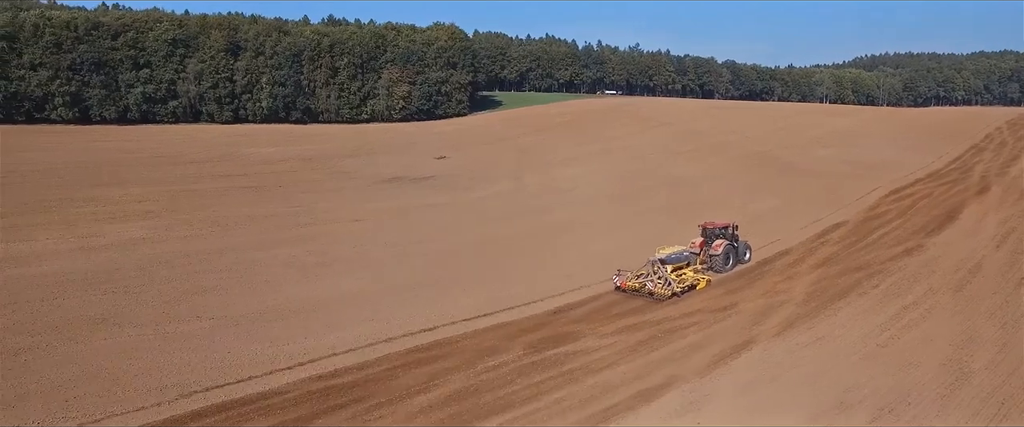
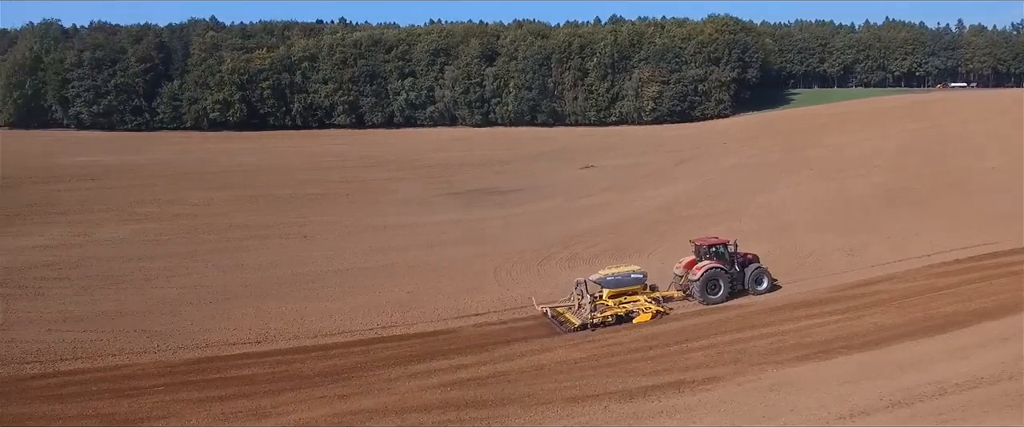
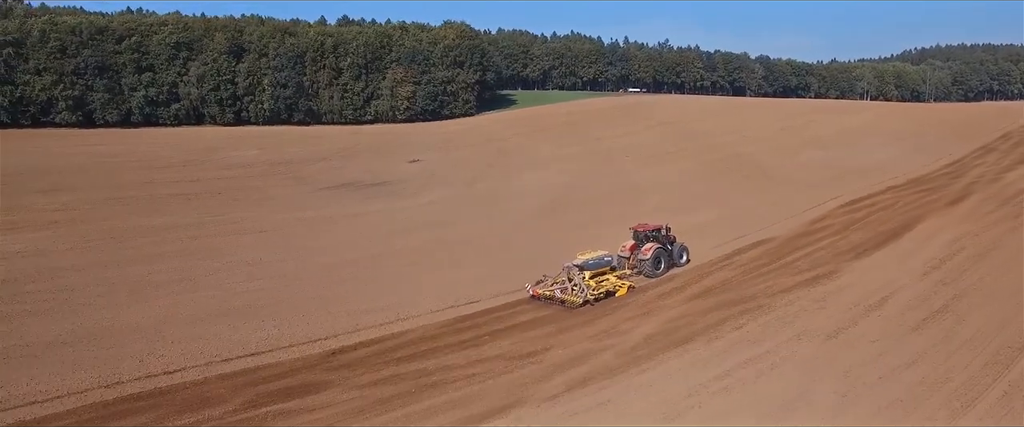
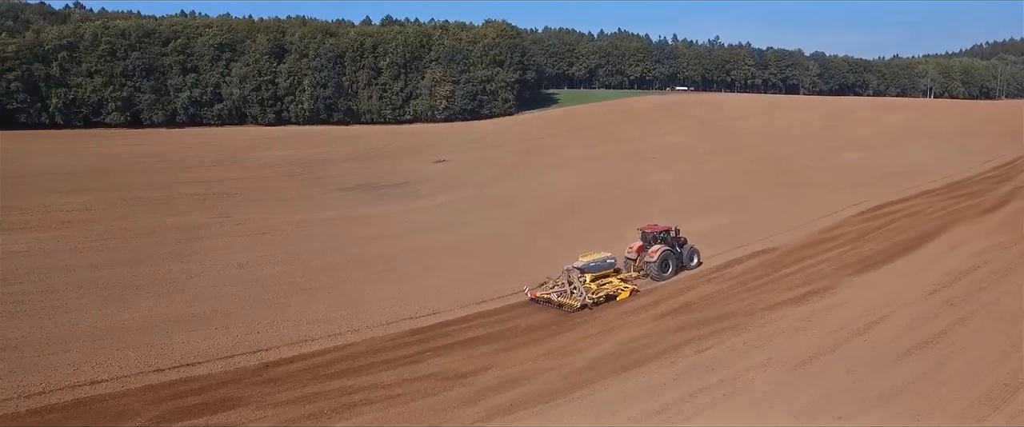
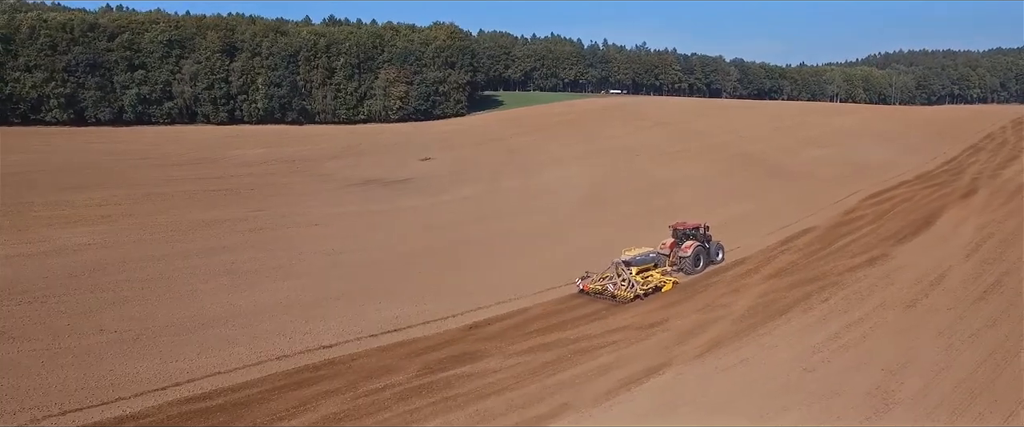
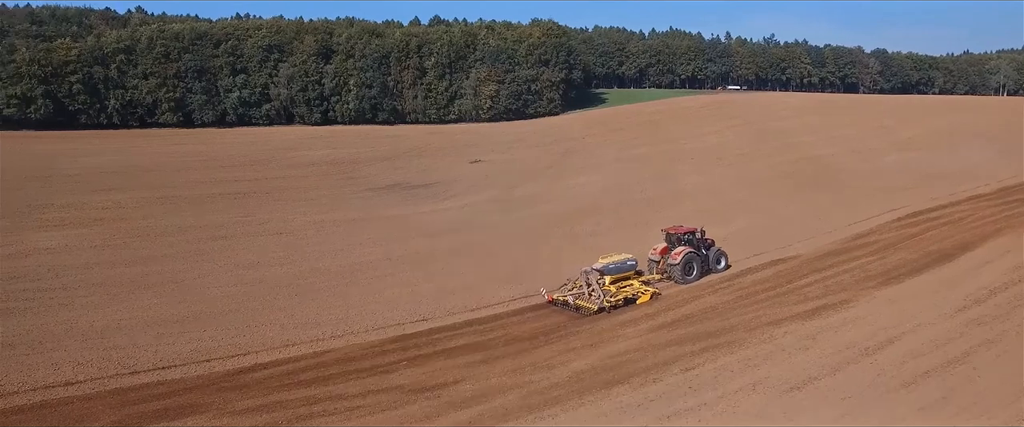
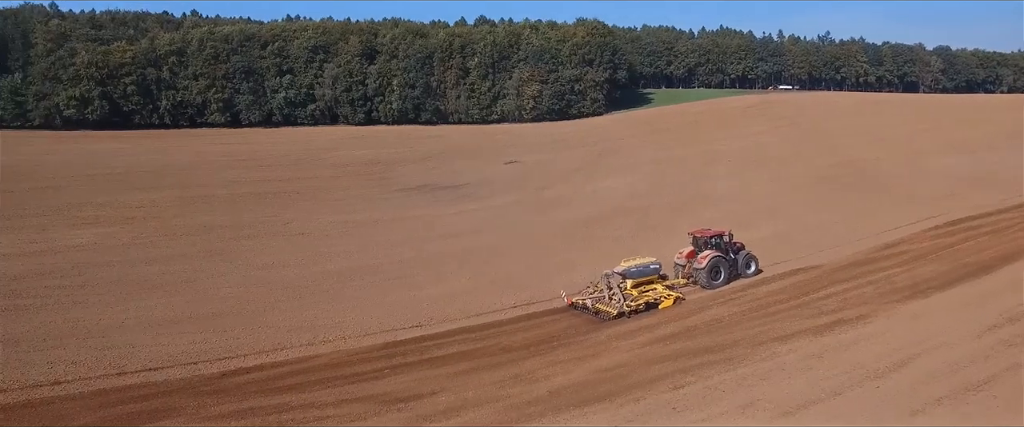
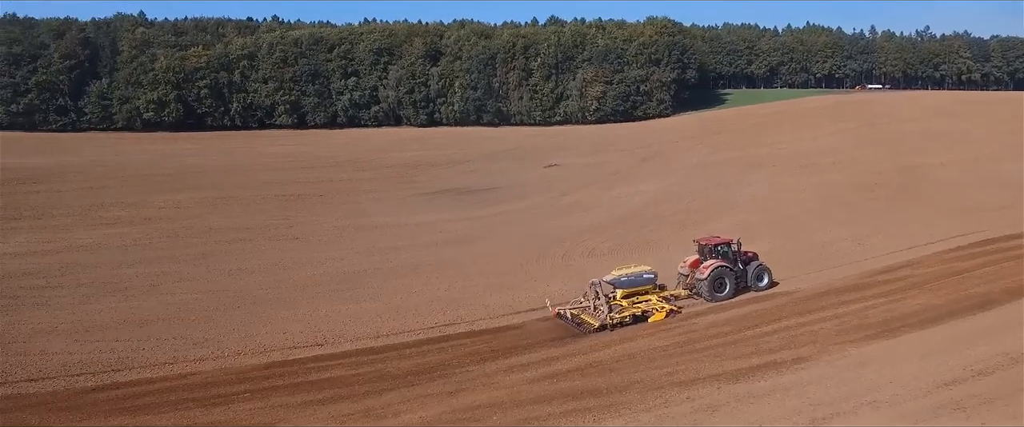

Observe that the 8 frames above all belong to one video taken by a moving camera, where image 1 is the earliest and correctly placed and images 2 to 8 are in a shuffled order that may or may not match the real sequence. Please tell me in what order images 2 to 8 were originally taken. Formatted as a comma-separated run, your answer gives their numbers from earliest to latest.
5, 3, 4, 6, 7, 8, 2
